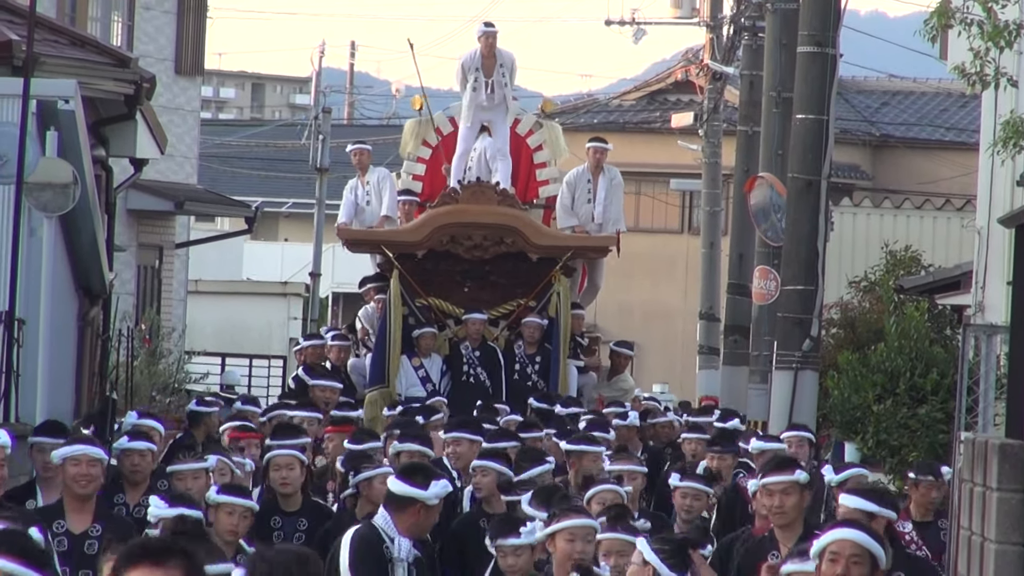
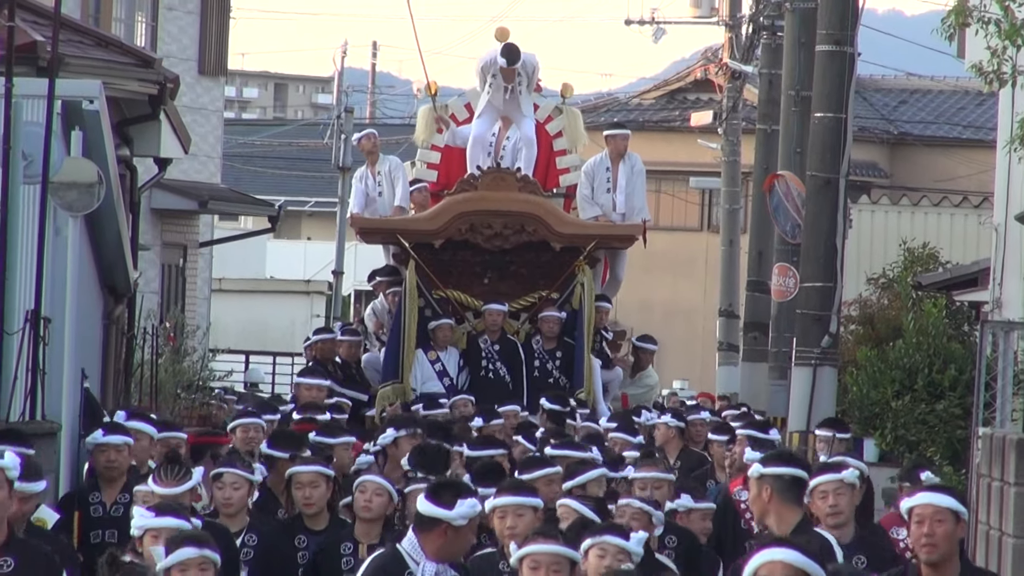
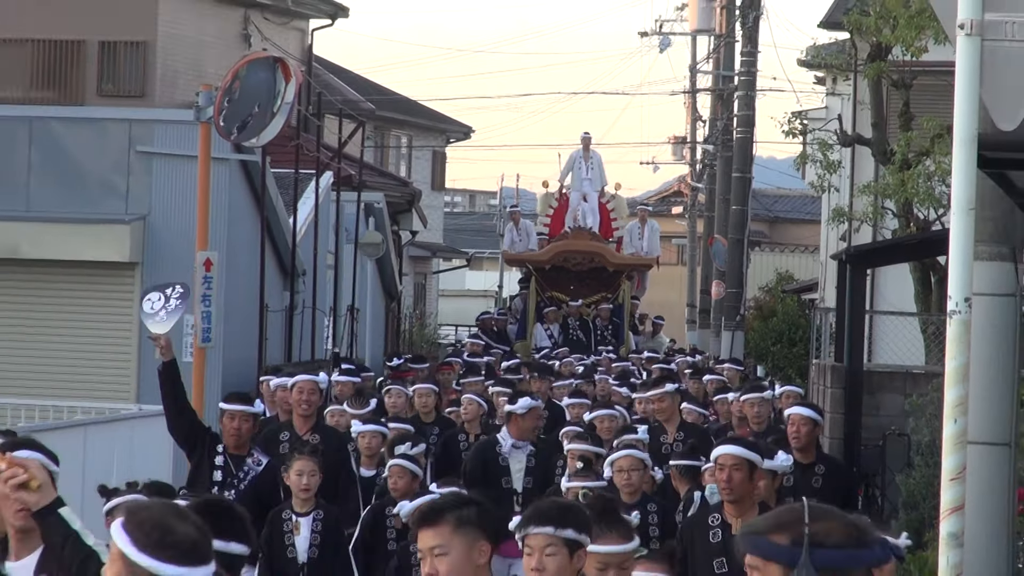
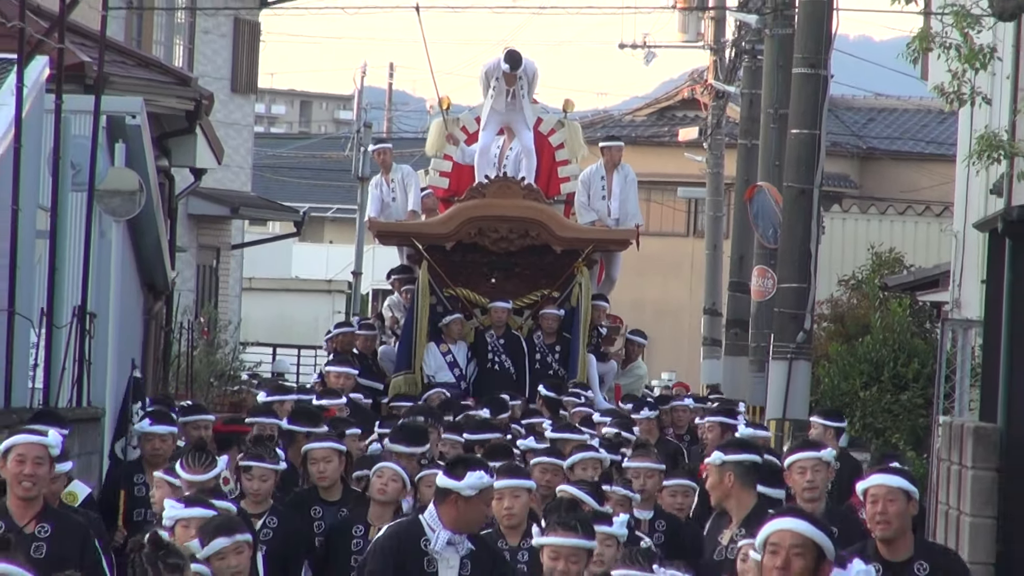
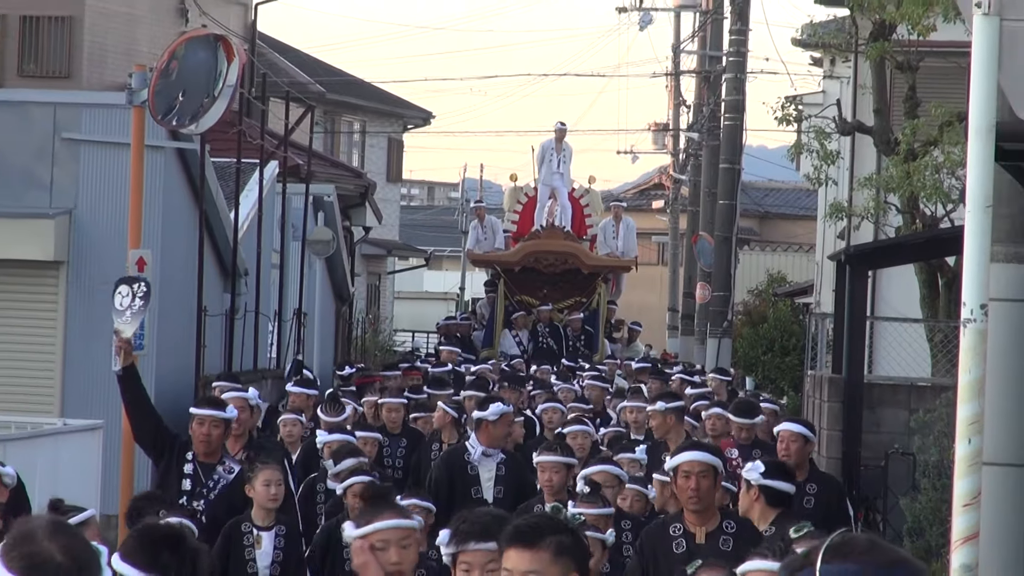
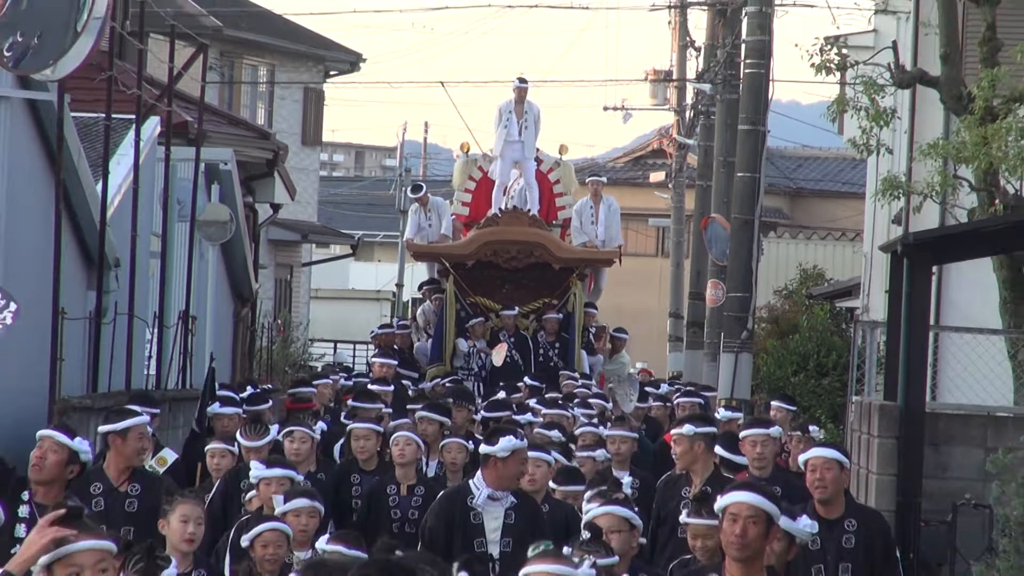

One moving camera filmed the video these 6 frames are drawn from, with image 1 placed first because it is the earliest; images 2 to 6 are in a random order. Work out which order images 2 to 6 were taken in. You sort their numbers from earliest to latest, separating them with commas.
2, 4, 6, 5, 3
